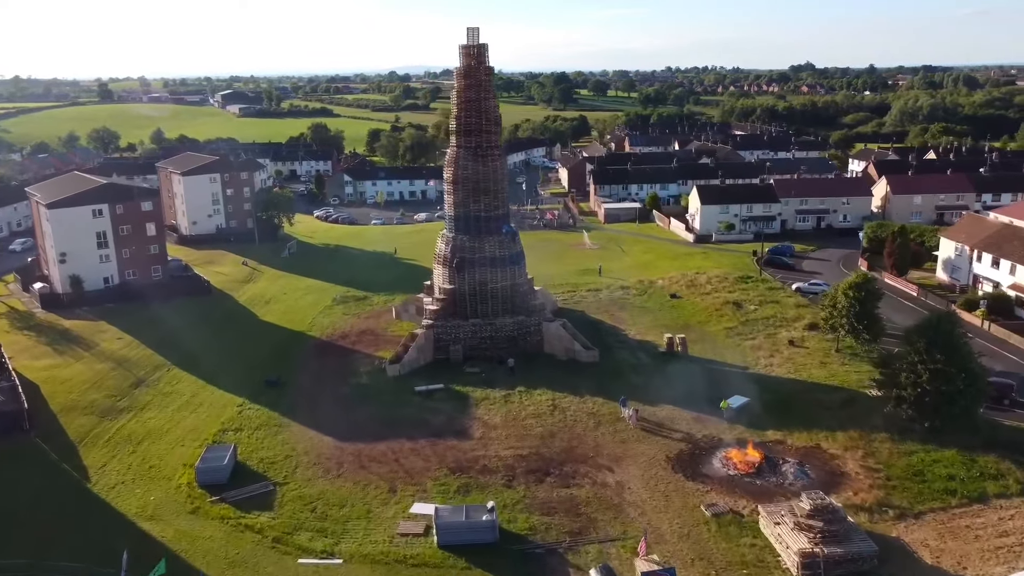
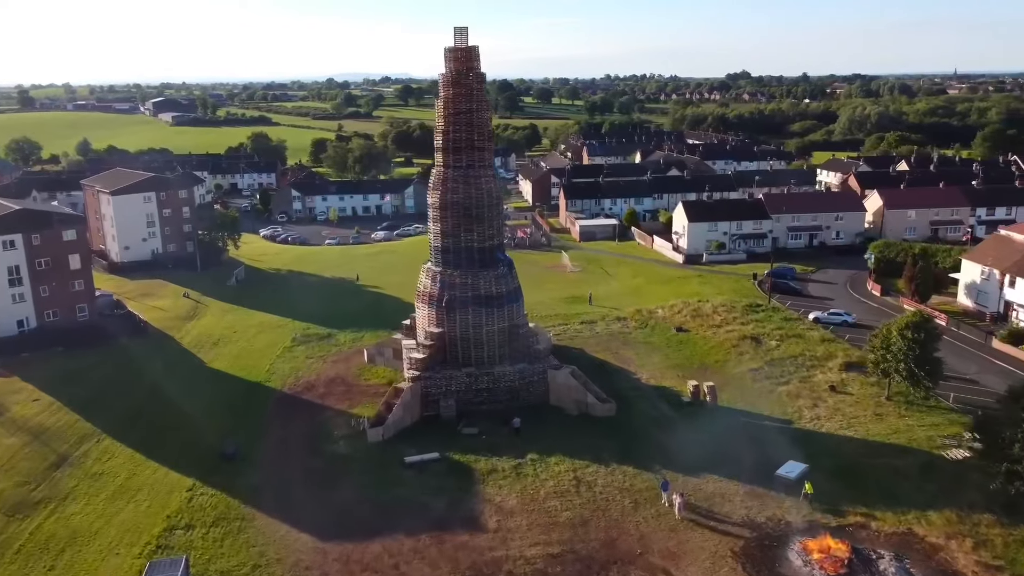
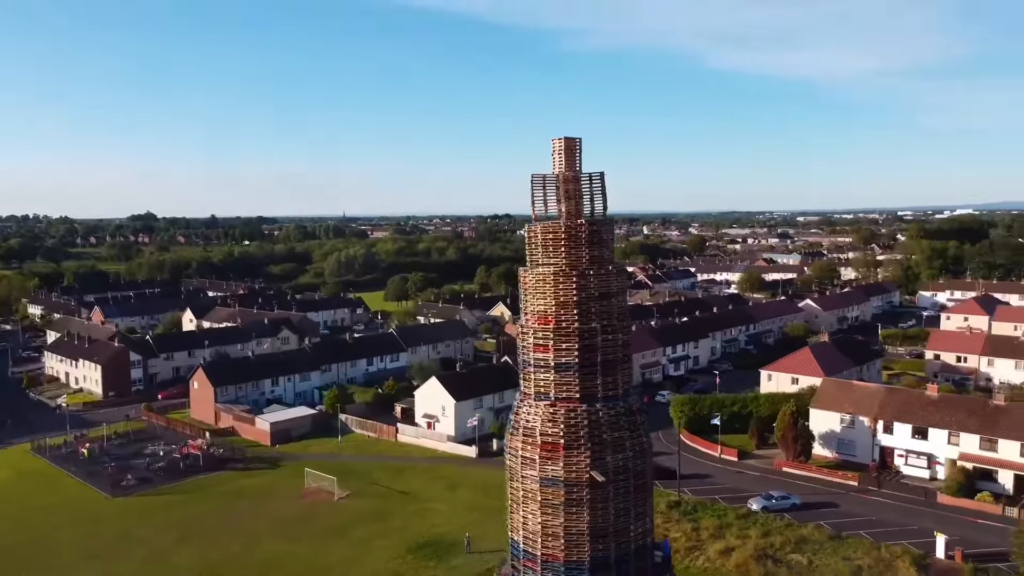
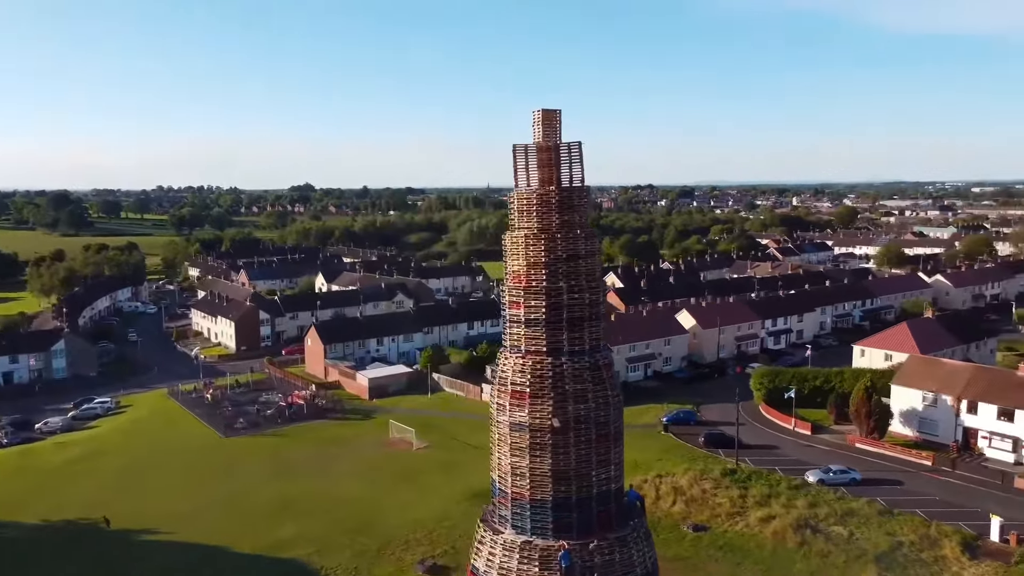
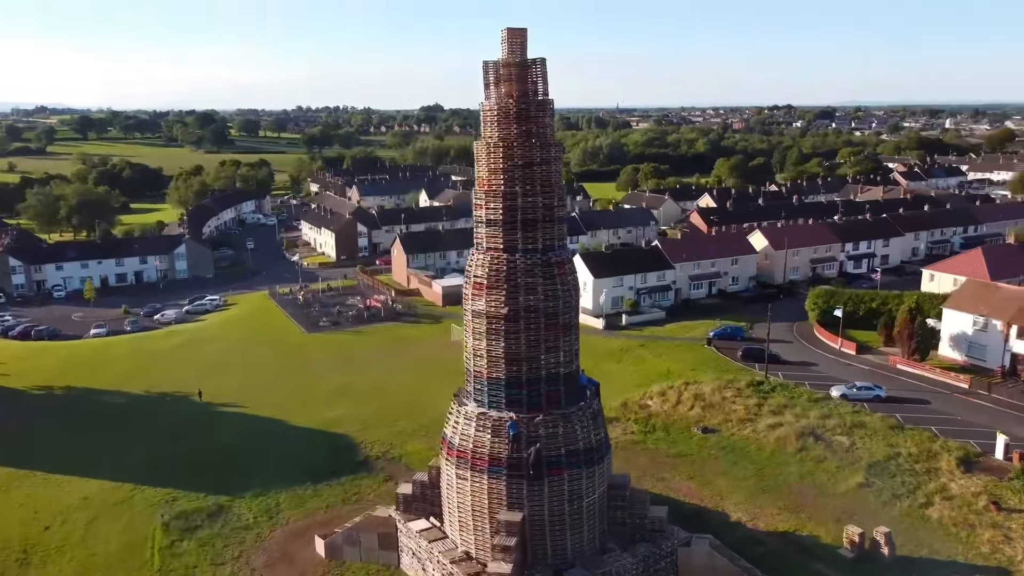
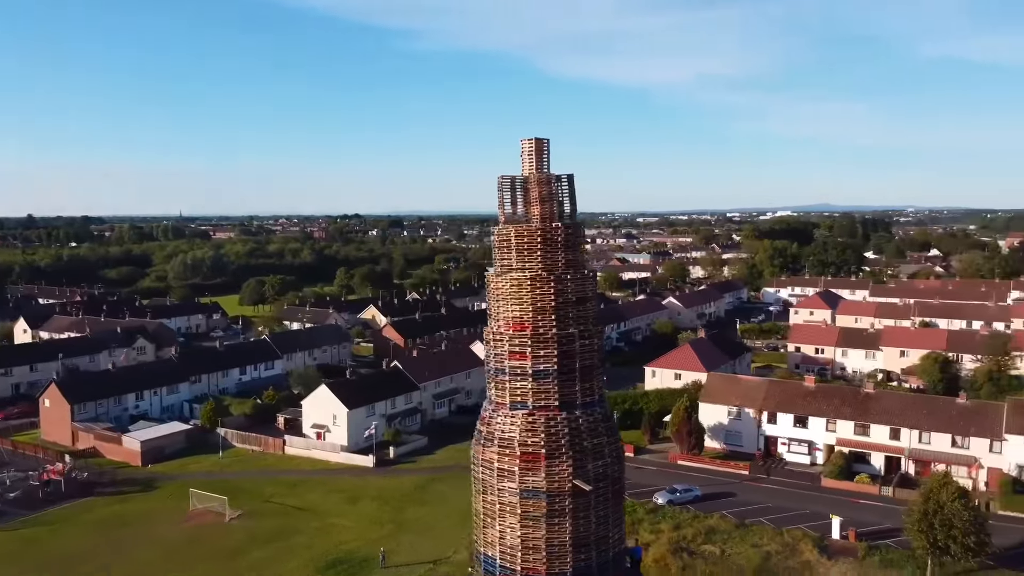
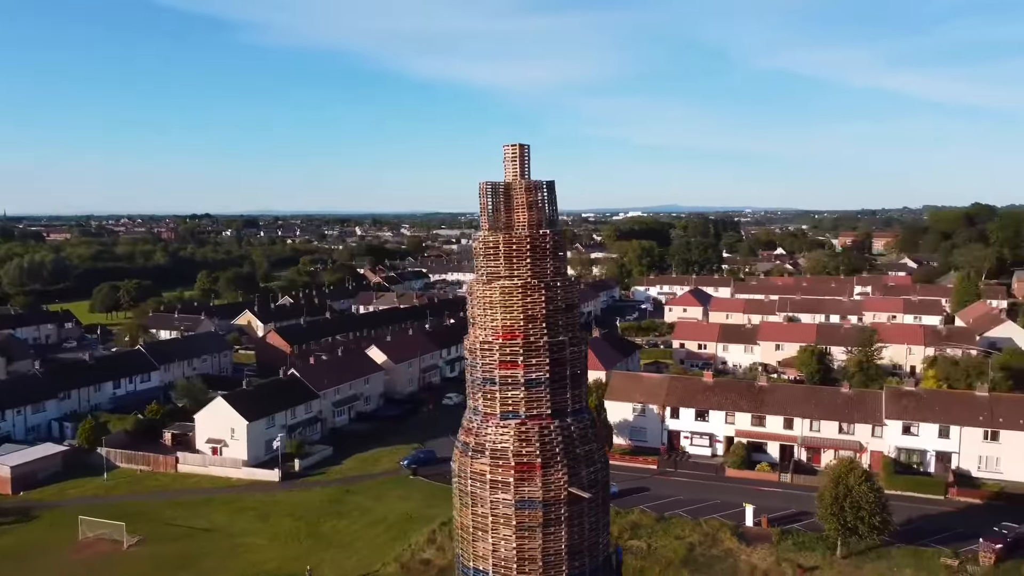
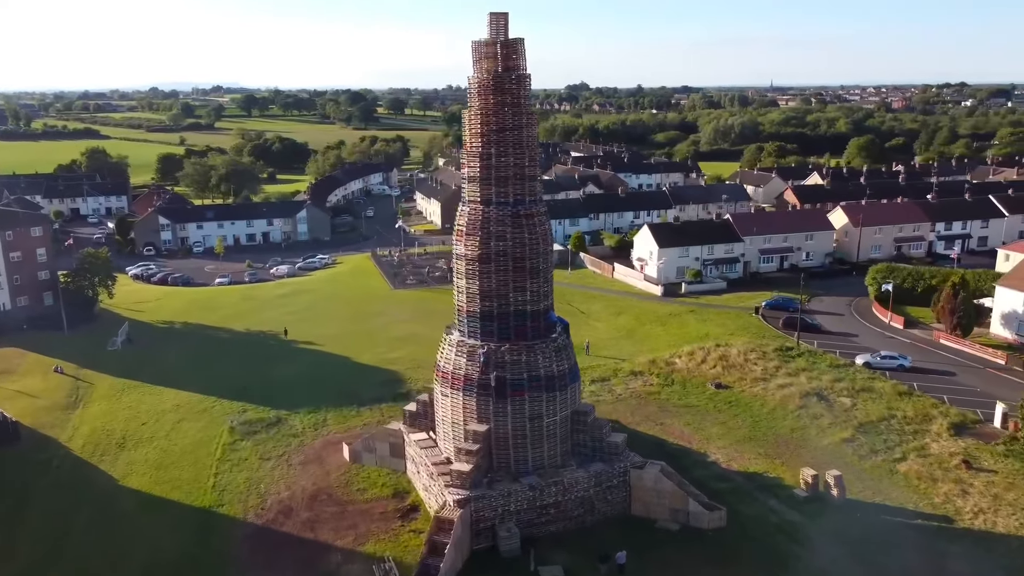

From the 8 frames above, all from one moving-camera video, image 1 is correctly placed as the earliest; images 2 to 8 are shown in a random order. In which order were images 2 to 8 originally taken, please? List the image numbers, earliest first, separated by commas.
2, 8, 5, 4, 3, 6, 7
